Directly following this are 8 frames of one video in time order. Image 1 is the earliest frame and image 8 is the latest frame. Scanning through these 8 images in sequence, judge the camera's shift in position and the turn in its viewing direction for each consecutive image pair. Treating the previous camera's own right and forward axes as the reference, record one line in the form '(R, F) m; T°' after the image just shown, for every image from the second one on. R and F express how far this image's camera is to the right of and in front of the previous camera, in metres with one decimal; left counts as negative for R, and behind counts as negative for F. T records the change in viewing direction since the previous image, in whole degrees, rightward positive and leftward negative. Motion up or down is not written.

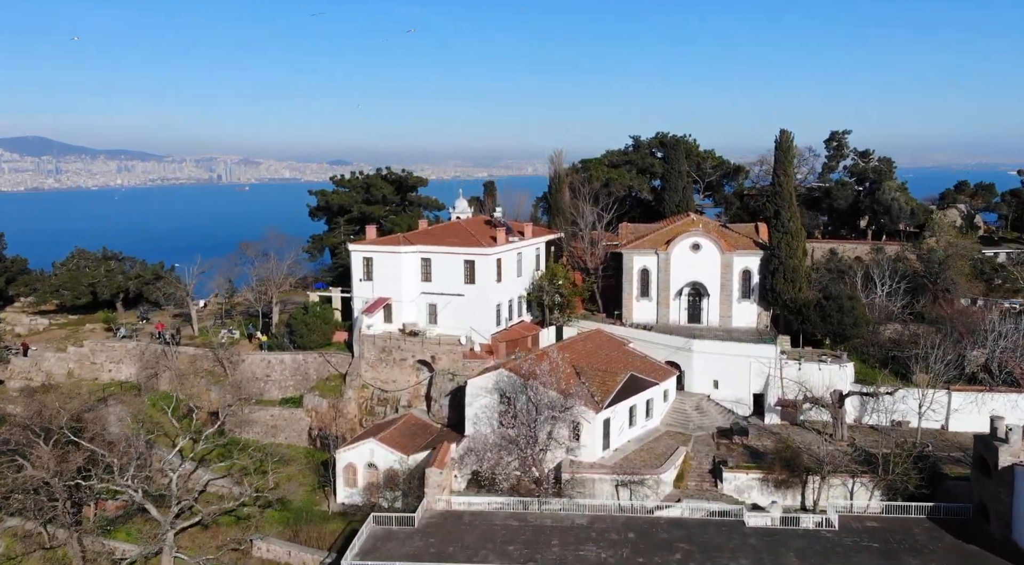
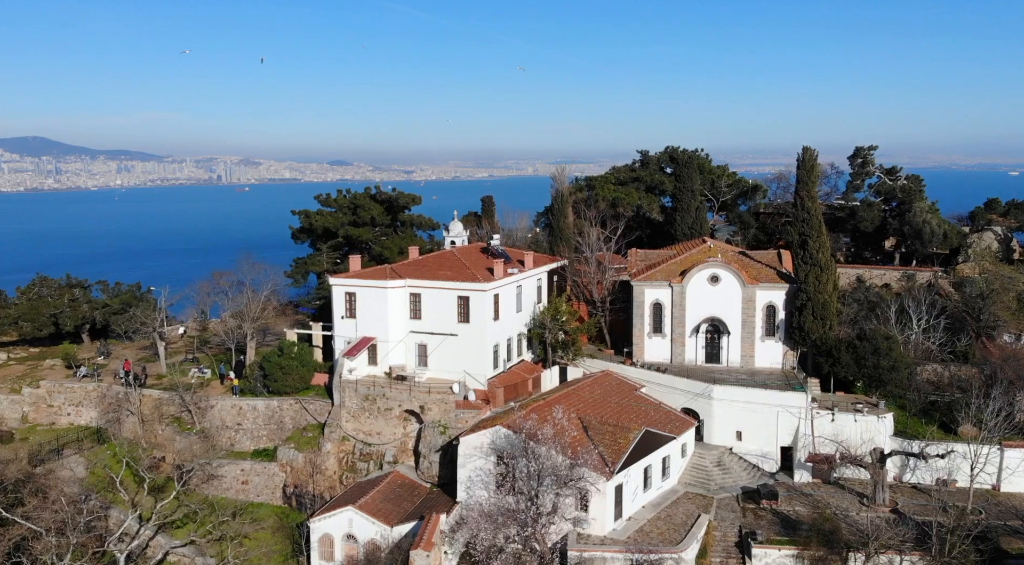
(0.0, +3.9) m; 0°
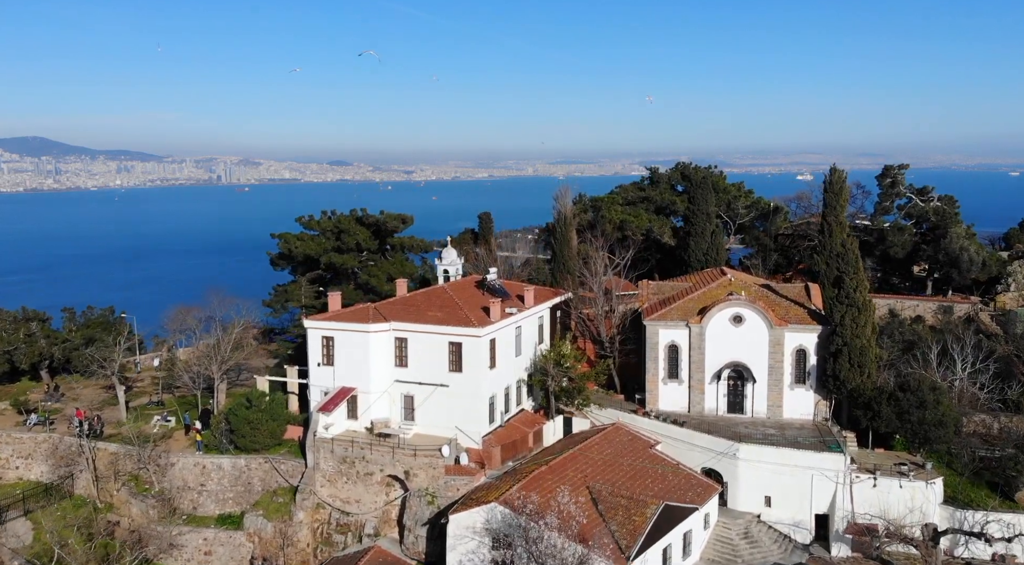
(+0.1, +3.9) m; 0°
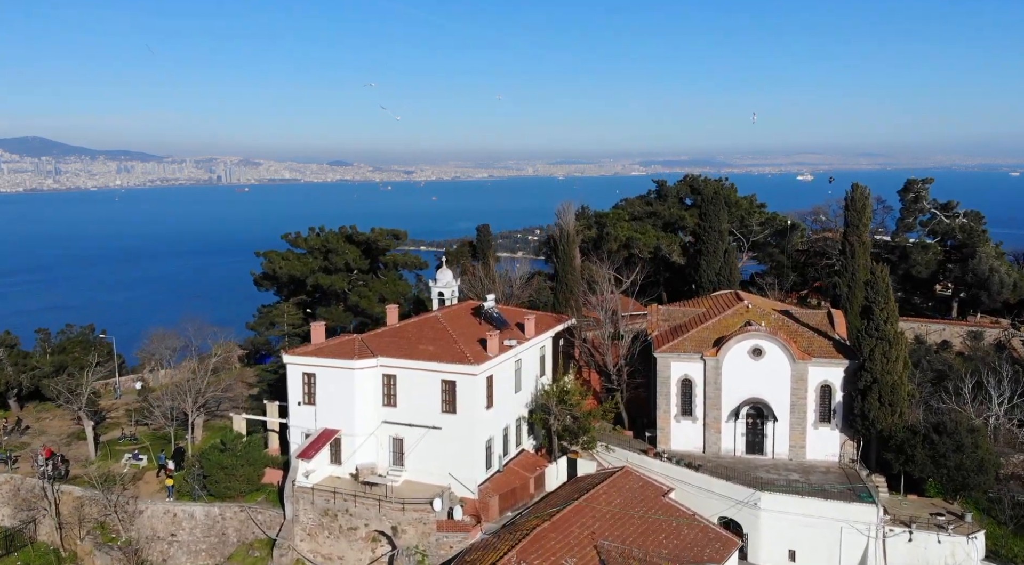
(0.0, +2.6) m; 0°
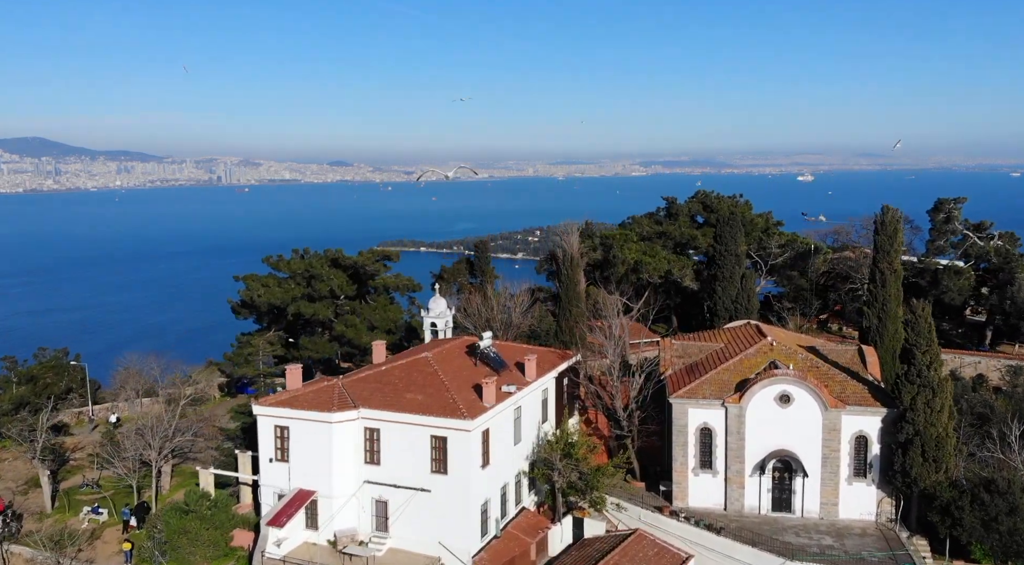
(0.0, +3.1) m; 0°
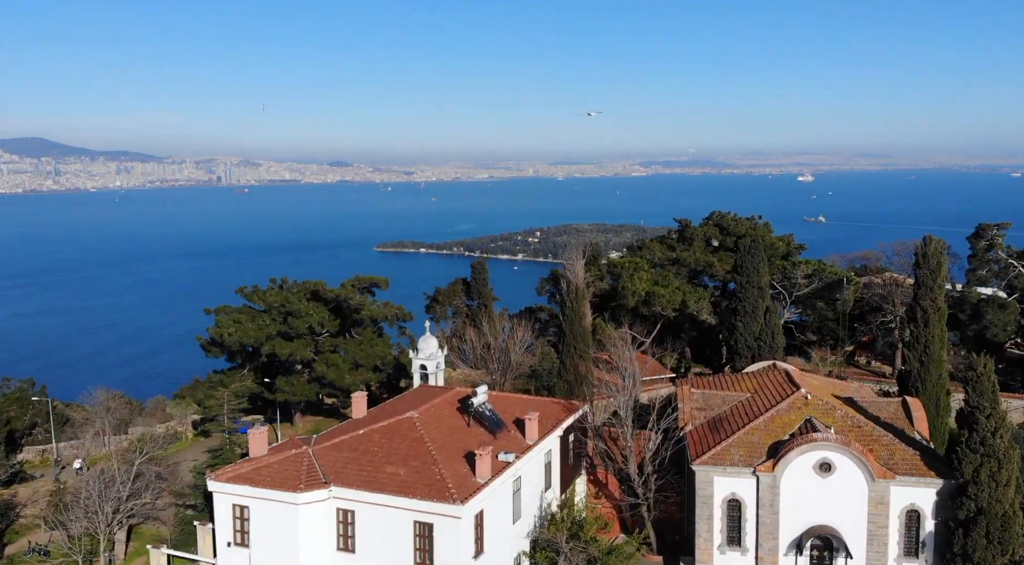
(0.0, +3.6) m; 0°
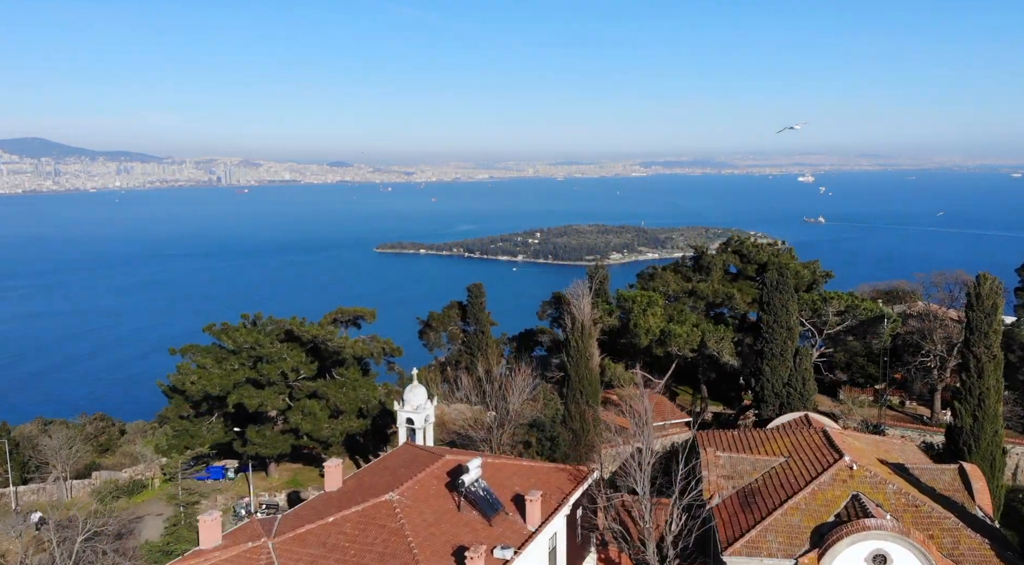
(0.0, +3.6) m; 0°
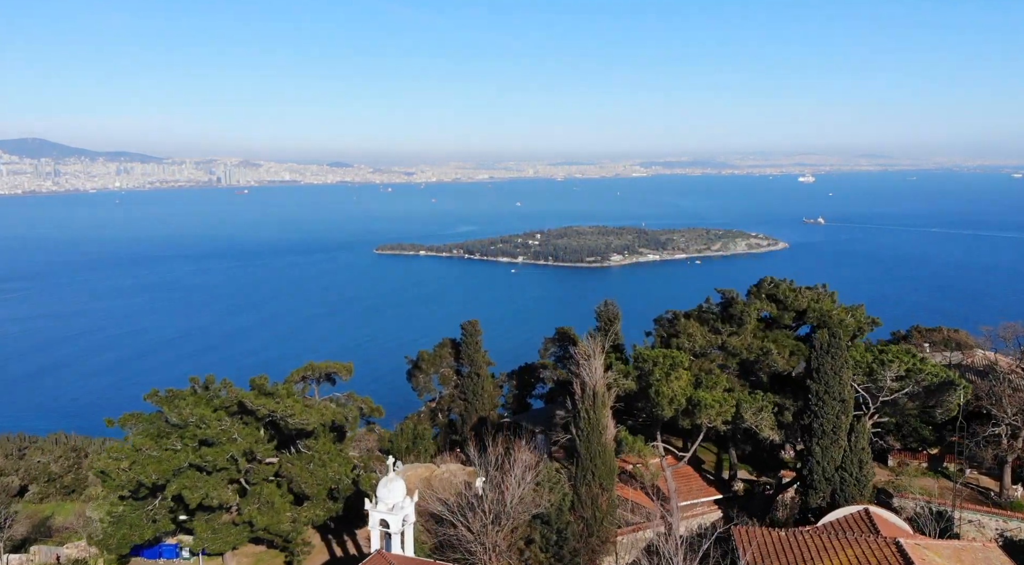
(+0.1, +5.0) m; 0°
